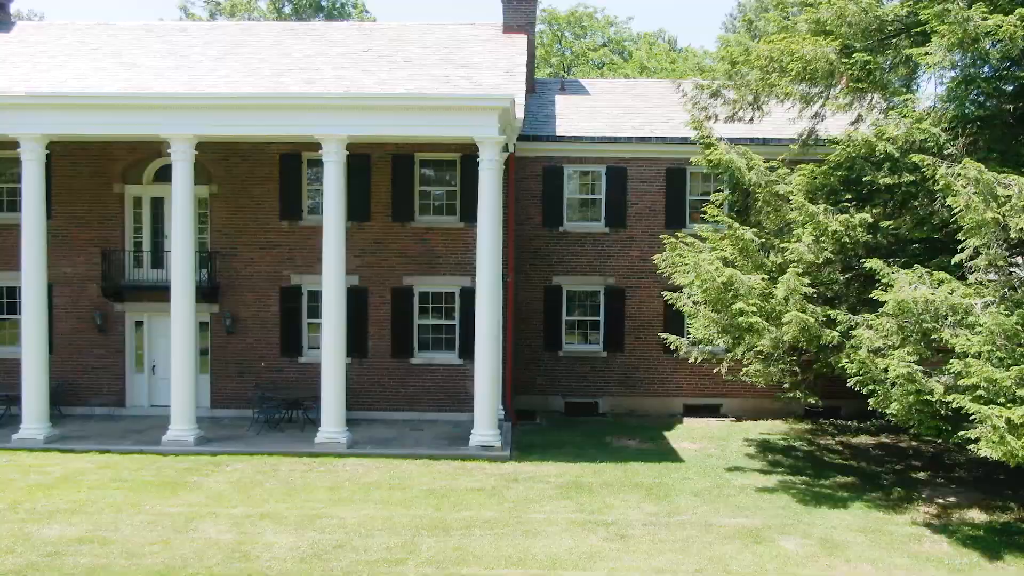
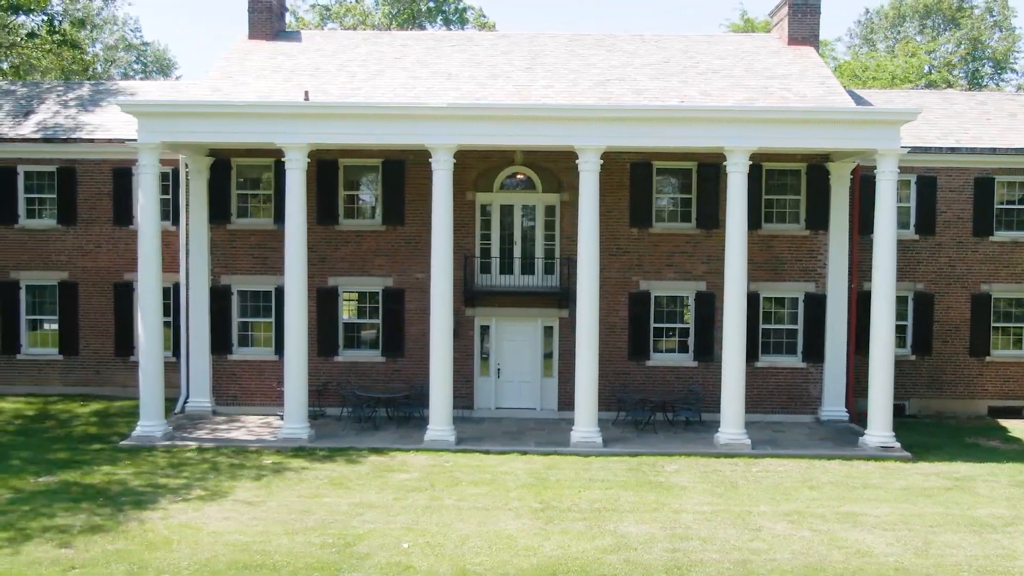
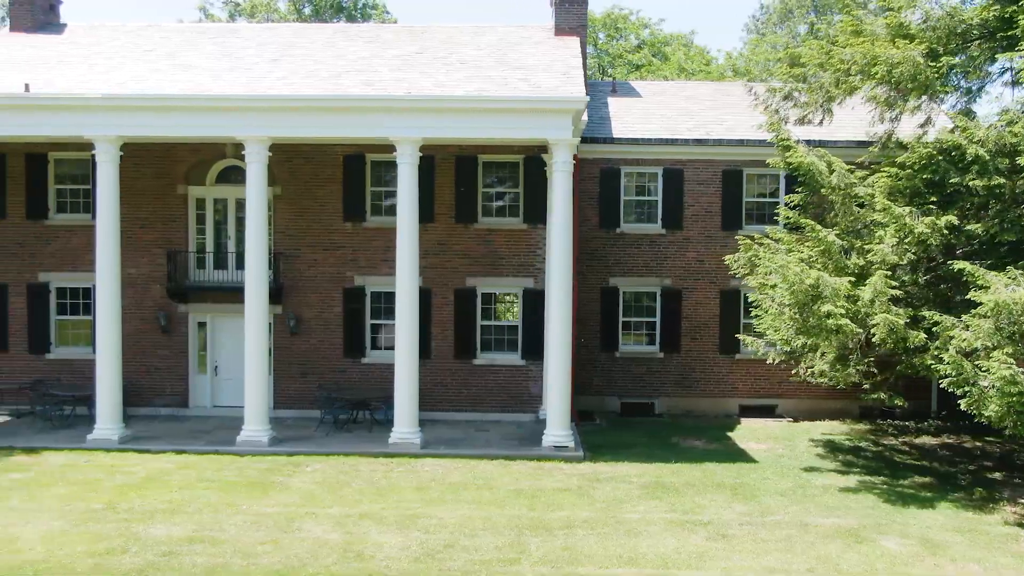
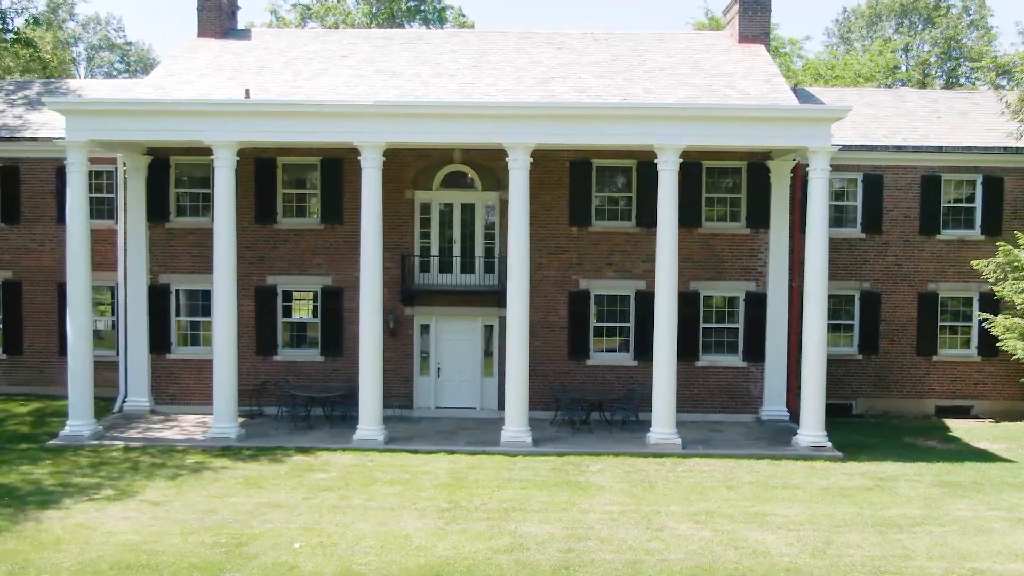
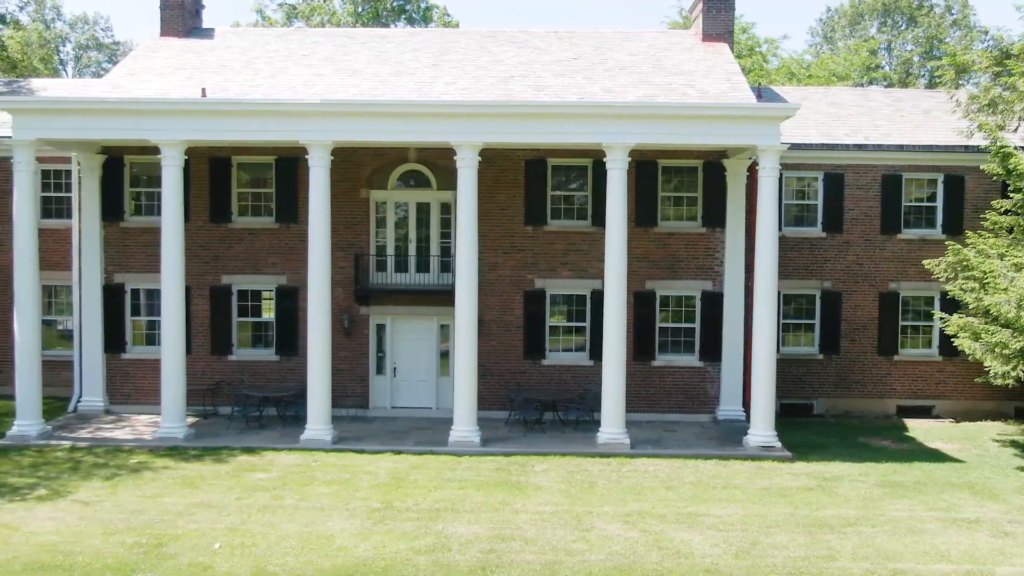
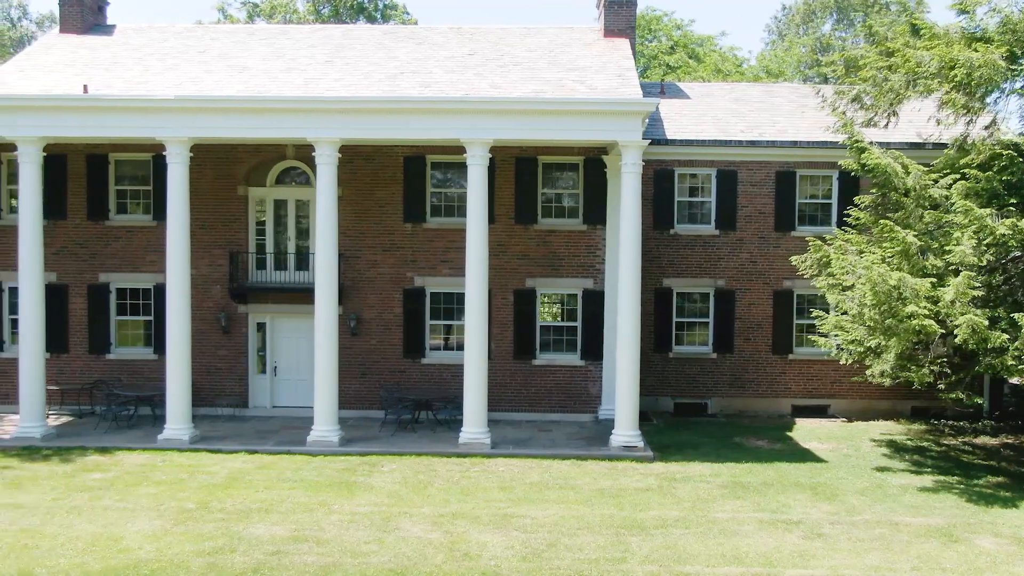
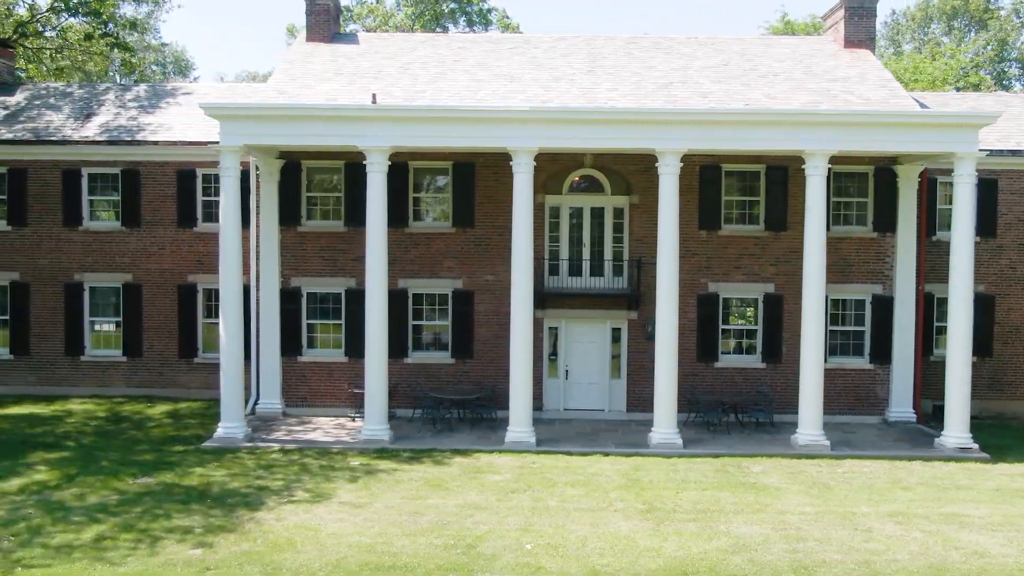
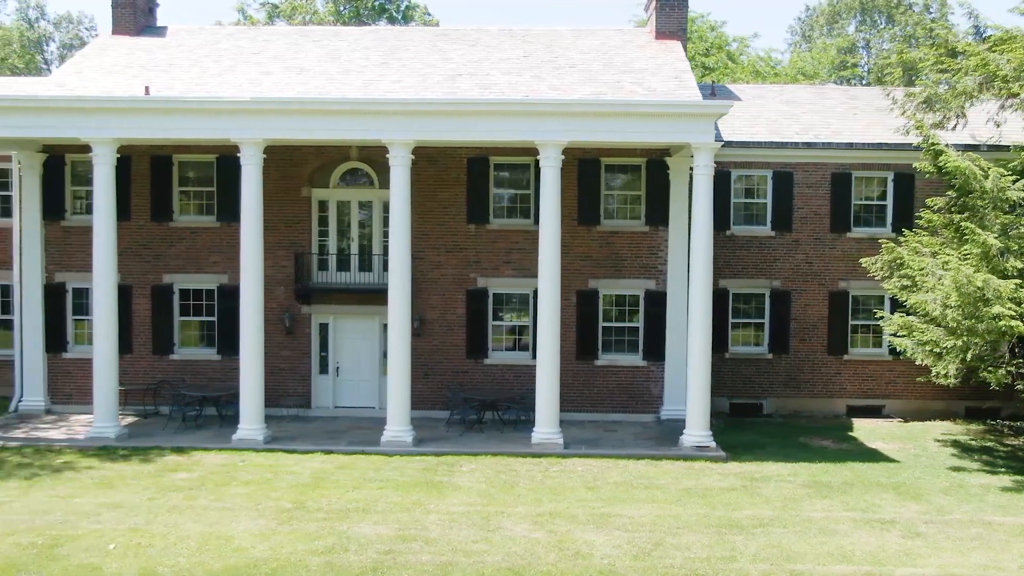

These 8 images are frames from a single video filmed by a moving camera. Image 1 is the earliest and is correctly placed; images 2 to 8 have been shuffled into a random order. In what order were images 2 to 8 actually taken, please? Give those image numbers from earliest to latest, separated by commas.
3, 6, 8, 5, 4, 2, 7
